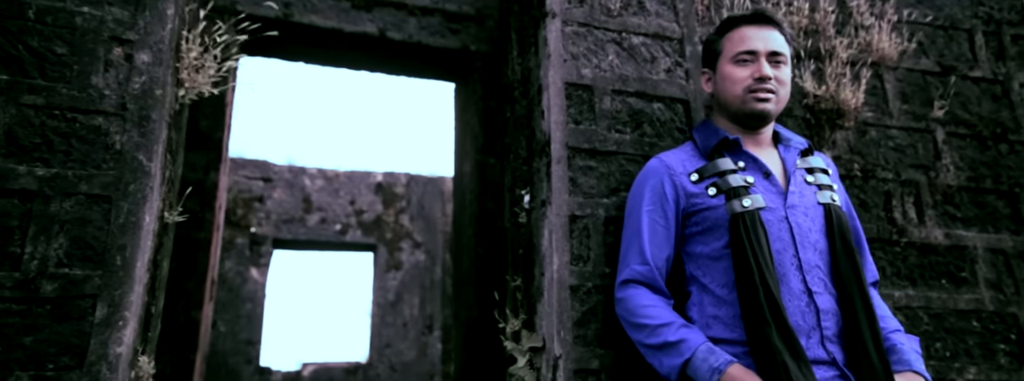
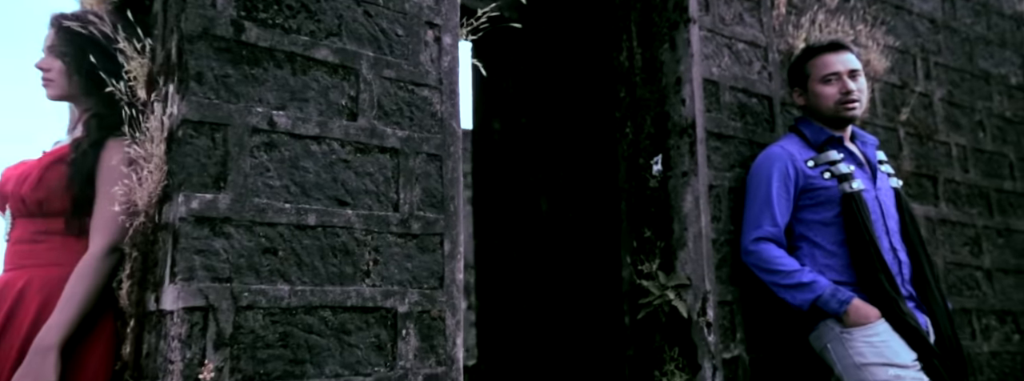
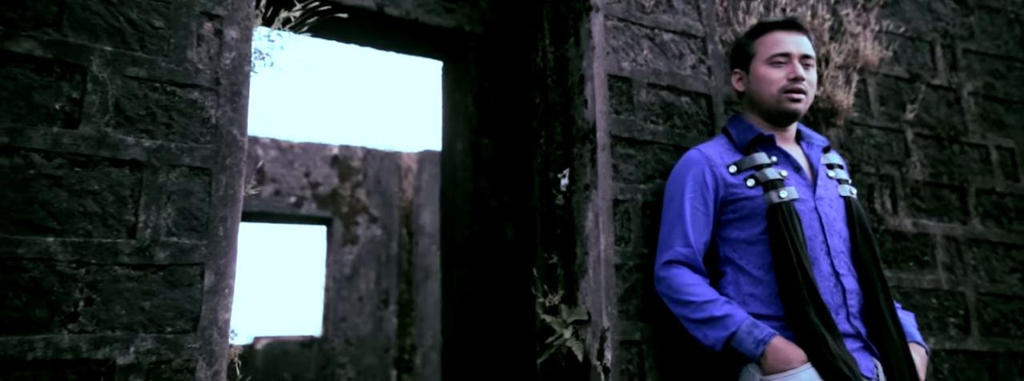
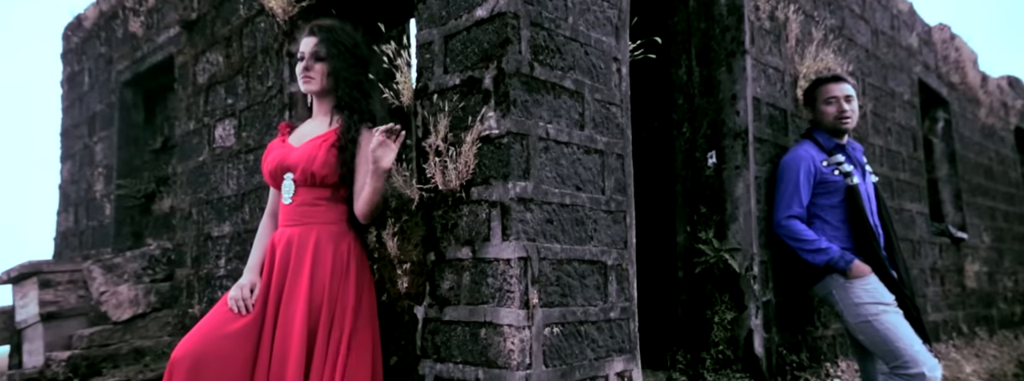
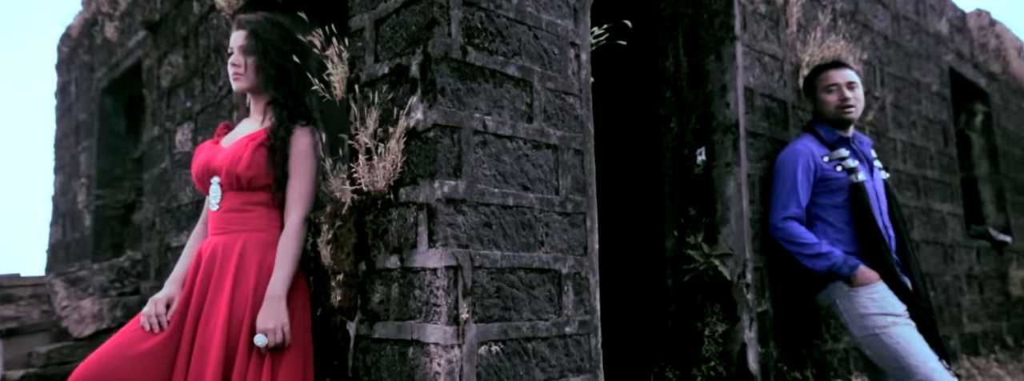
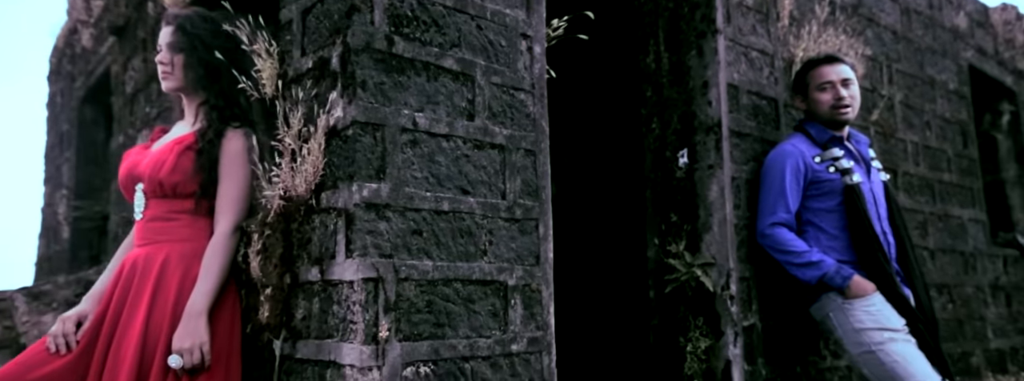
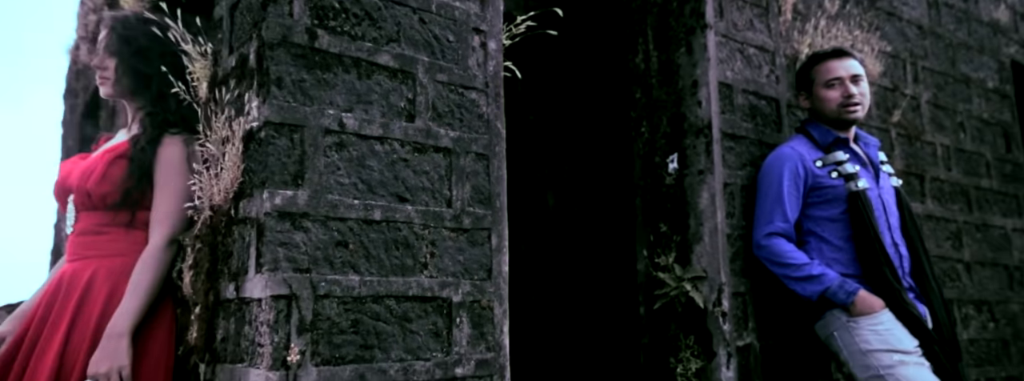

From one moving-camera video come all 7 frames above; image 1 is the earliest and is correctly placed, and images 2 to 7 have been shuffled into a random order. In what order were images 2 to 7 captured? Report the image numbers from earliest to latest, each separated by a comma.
3, 2, 7, 6, 5, 4
